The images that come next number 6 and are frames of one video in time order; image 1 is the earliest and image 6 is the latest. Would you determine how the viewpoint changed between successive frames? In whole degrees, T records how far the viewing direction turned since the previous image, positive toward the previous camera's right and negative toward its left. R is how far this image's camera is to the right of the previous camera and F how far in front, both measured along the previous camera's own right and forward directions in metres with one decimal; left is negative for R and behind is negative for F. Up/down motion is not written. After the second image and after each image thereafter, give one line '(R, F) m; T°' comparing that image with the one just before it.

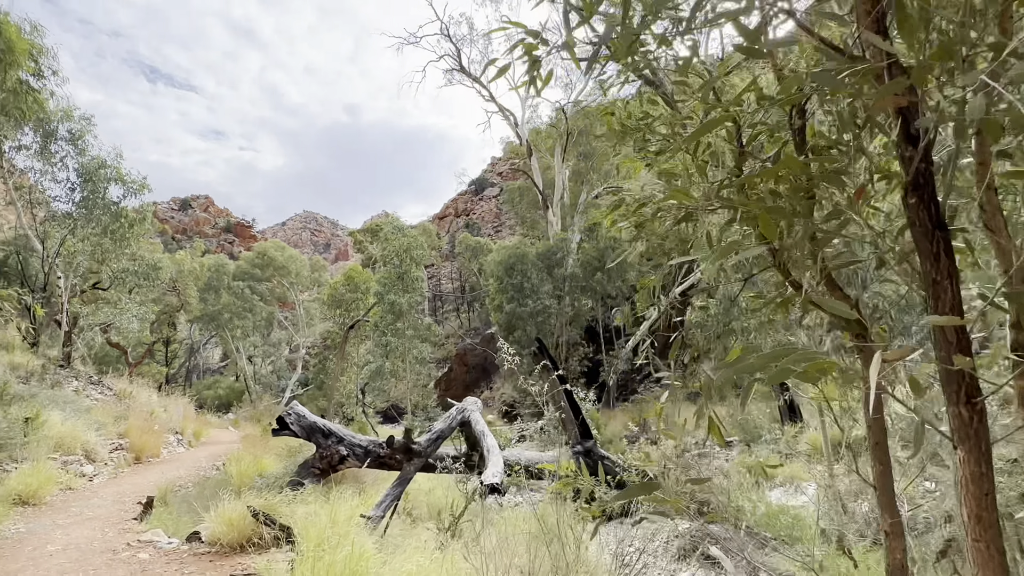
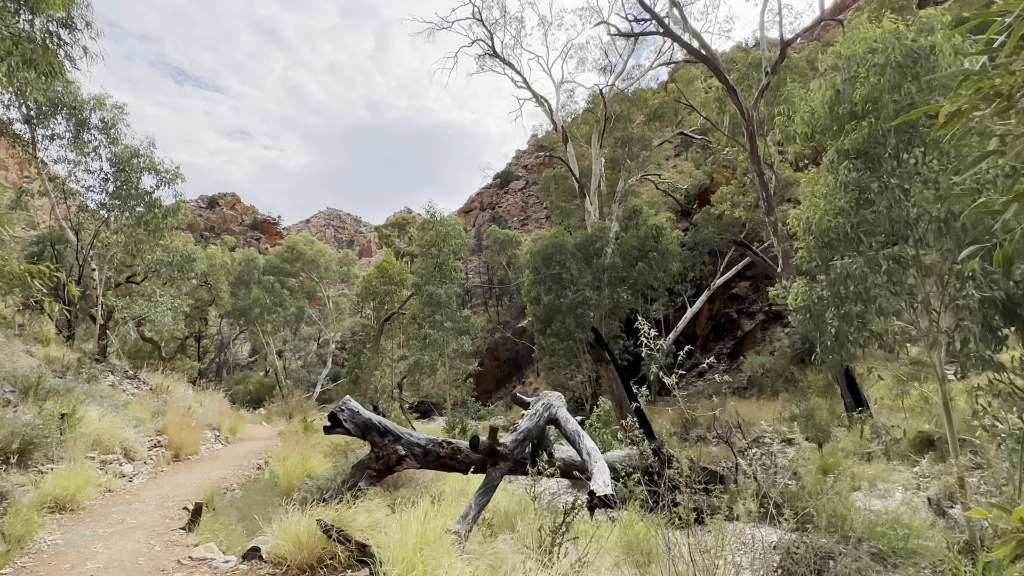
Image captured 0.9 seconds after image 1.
(-0.4, +0.5) m; -2°
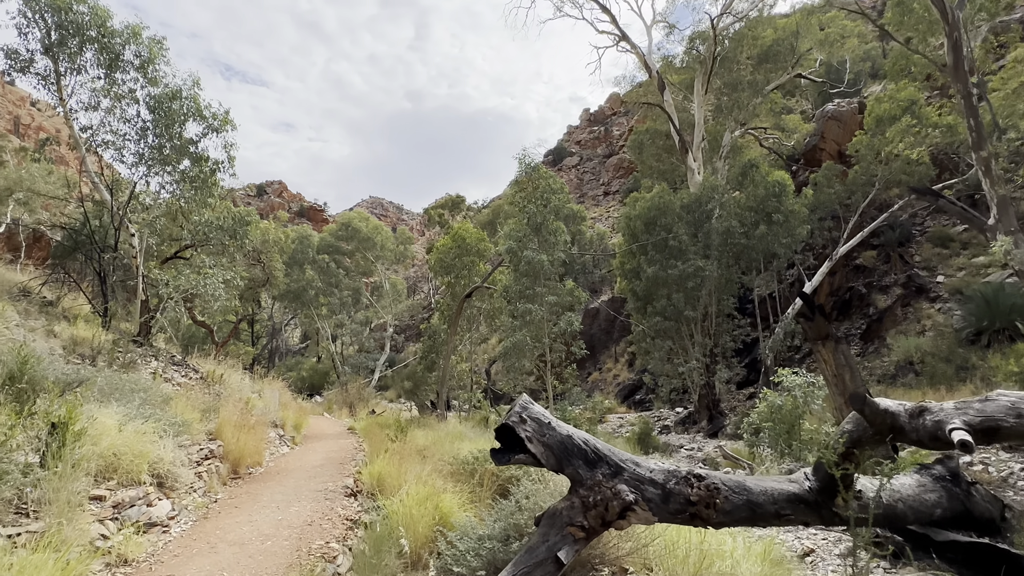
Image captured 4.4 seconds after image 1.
(-1.2, +2.1) m; -4°
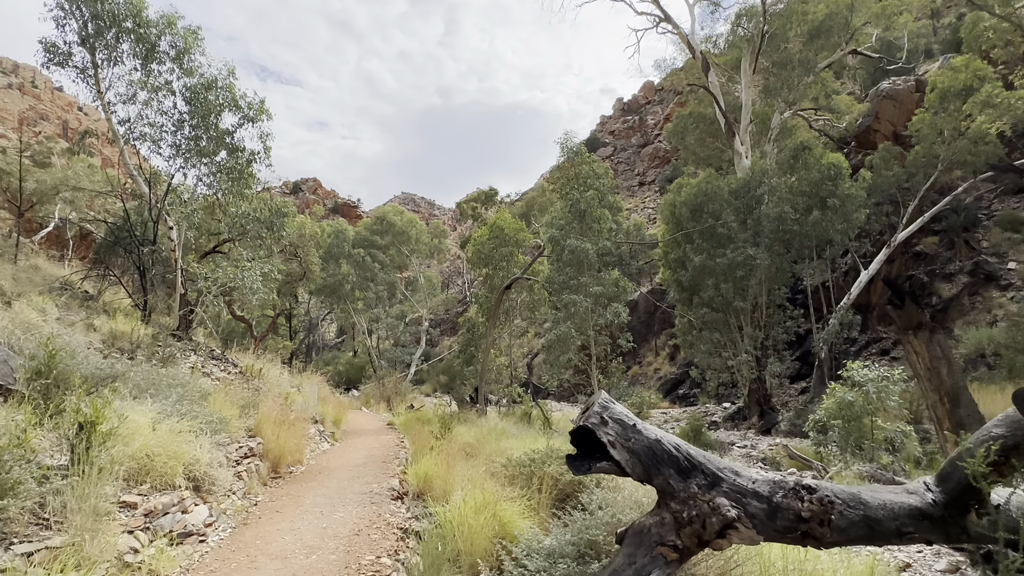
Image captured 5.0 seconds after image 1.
(-0.2, +0.4) m; -3°
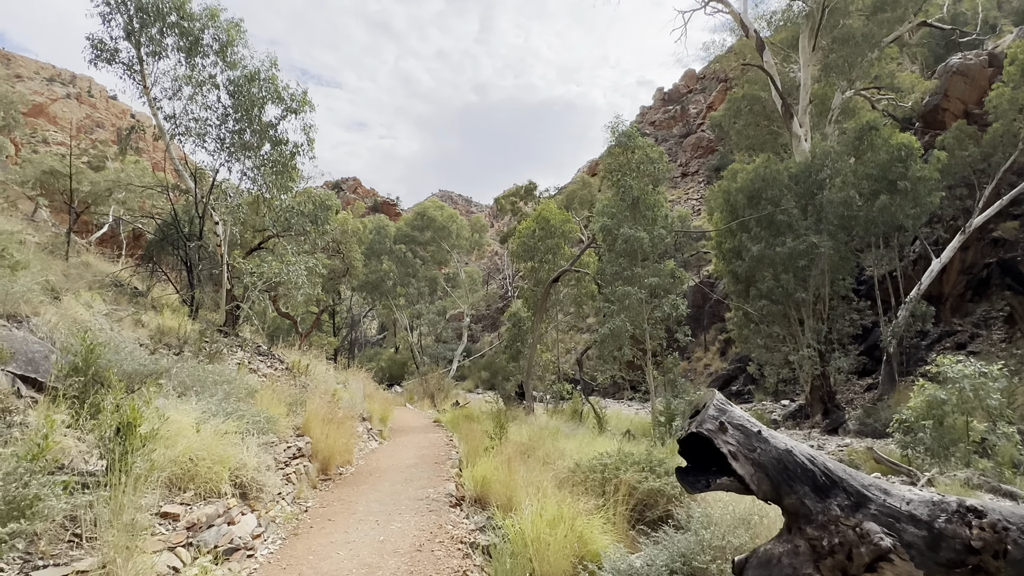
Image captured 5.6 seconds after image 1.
(-0.2, +0.4) m; -4°
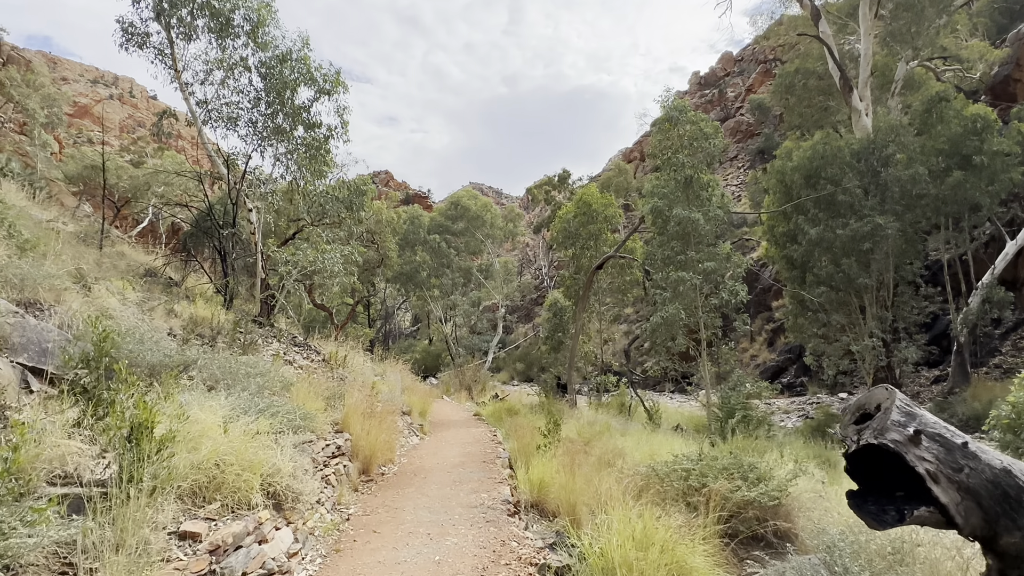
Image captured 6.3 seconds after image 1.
(-0.2, +0.5) m; -3°
